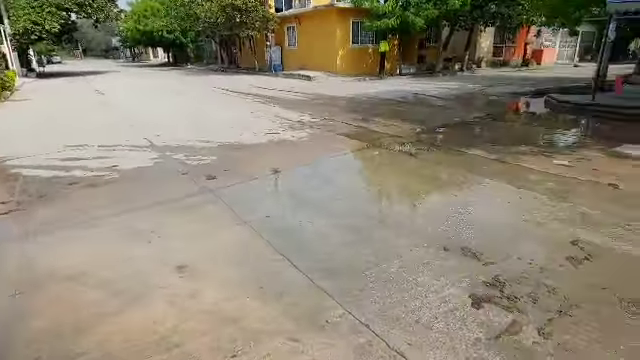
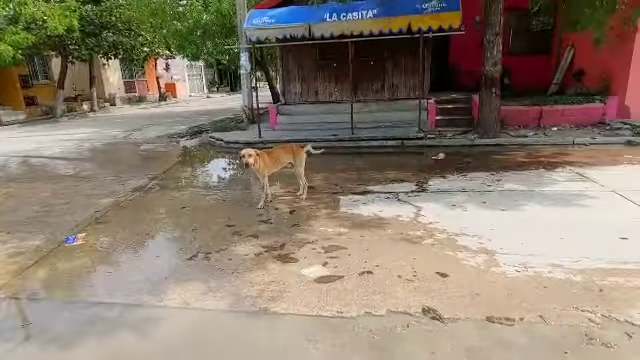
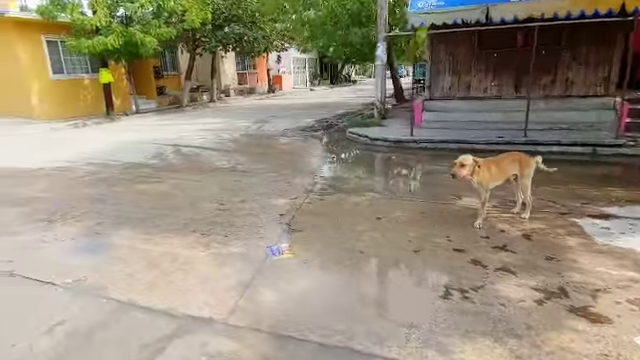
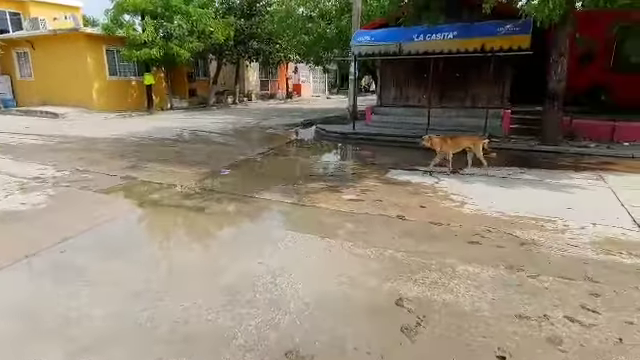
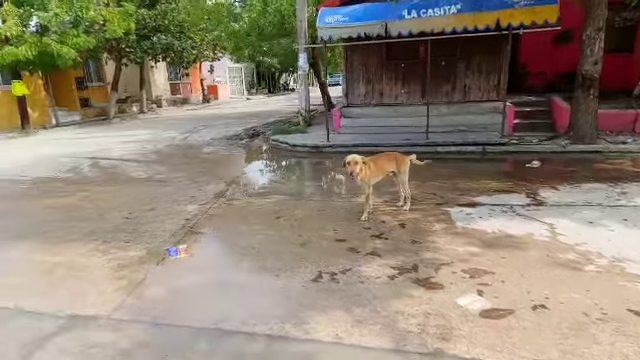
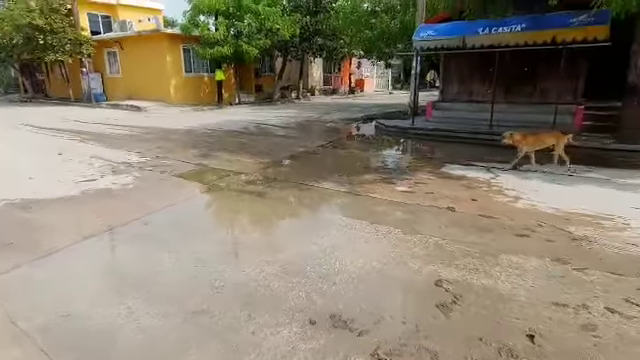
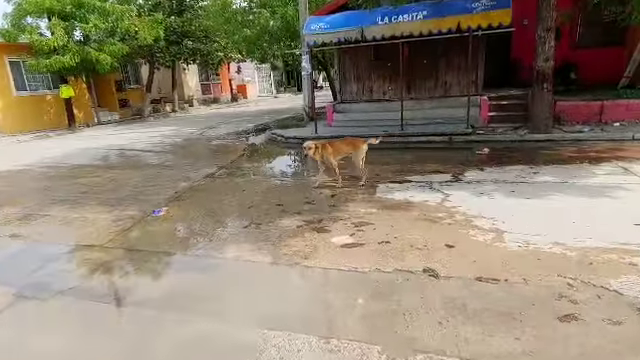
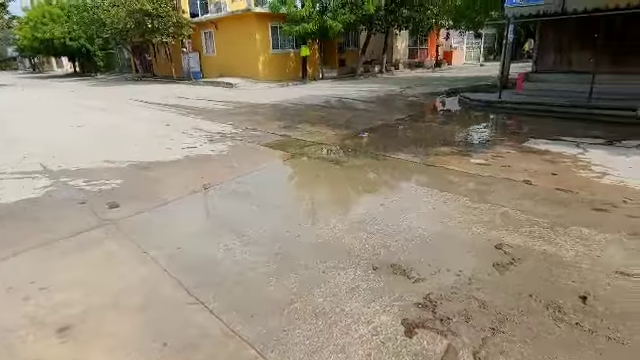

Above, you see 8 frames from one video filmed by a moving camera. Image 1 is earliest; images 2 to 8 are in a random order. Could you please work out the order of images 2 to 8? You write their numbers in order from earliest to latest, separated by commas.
8, 6, 4, 7, 2, 5, 3
